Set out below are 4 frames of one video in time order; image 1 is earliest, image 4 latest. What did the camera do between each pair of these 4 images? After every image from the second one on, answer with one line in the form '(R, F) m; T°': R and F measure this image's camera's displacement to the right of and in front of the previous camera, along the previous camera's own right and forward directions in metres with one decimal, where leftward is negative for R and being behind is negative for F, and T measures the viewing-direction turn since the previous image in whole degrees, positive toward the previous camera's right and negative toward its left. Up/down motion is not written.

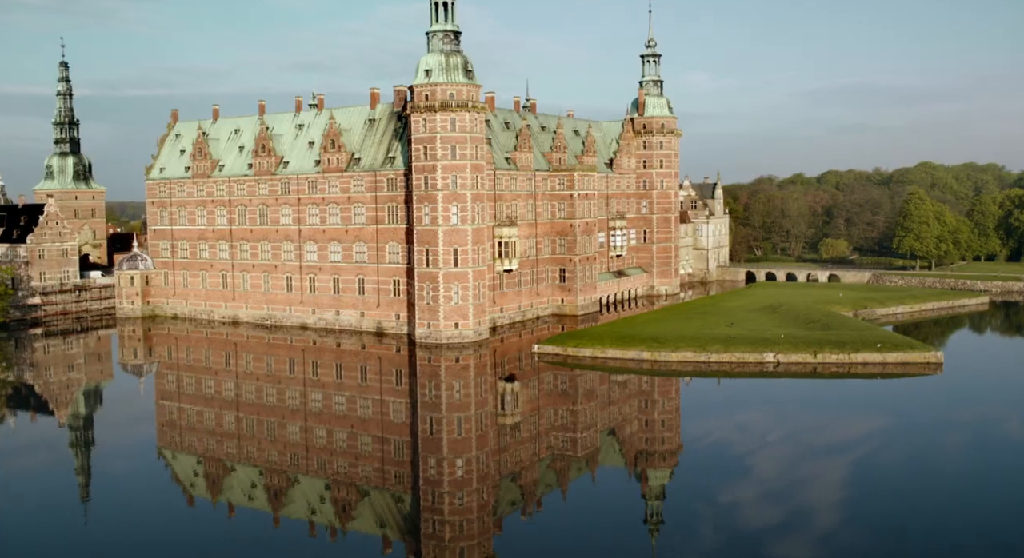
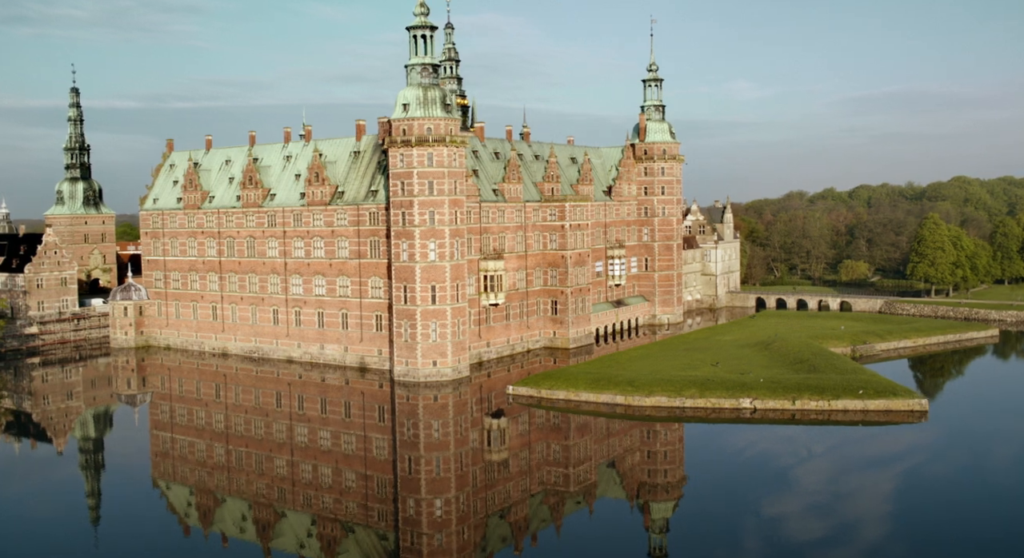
(+4.0, +1.4) m; -2°
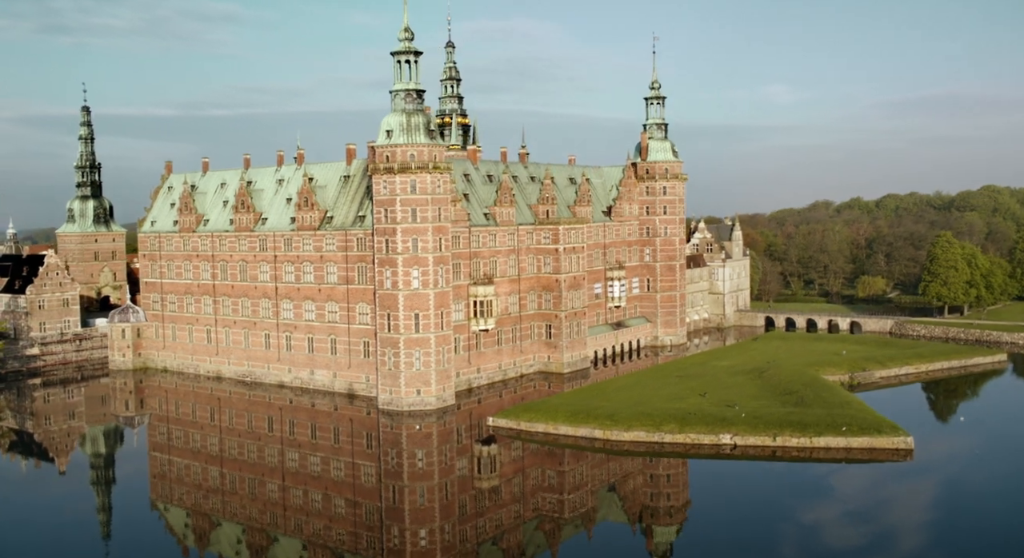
(+3.2, +0.9) m; -2°
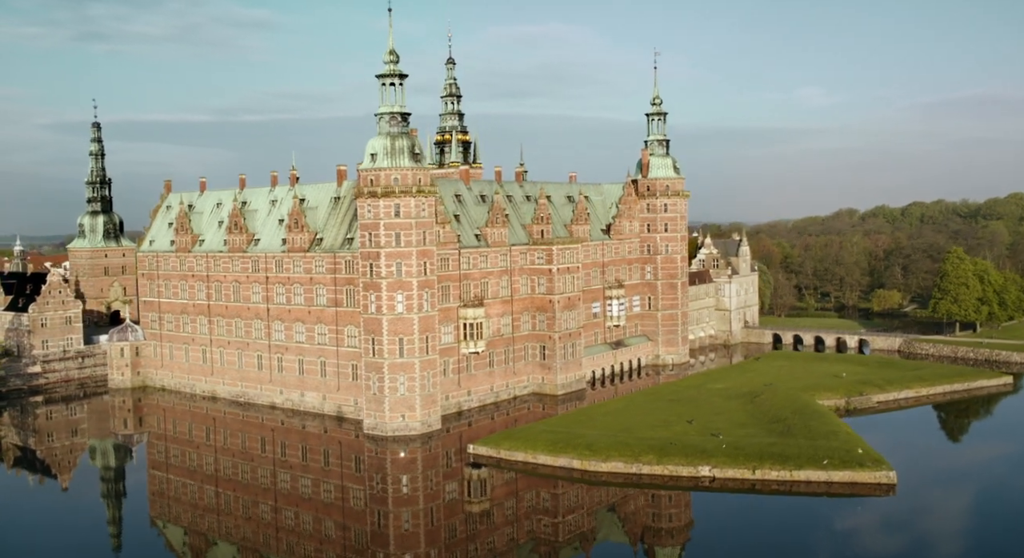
(+2.9, +0.7) m; -2°
